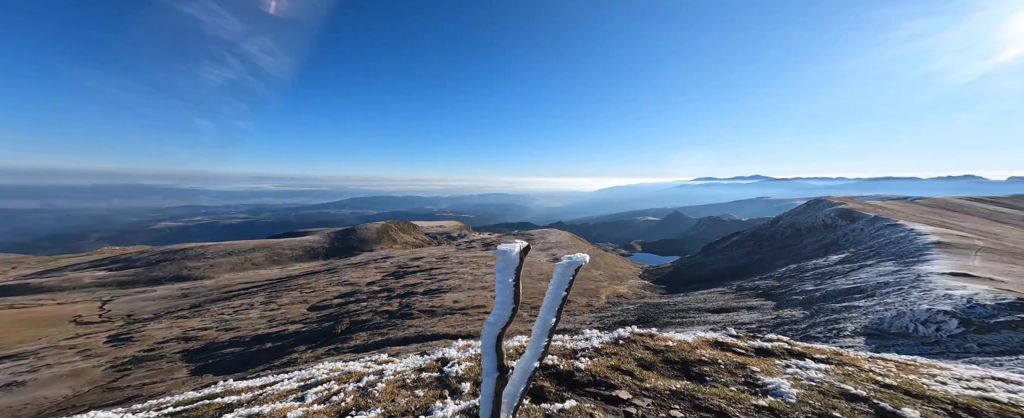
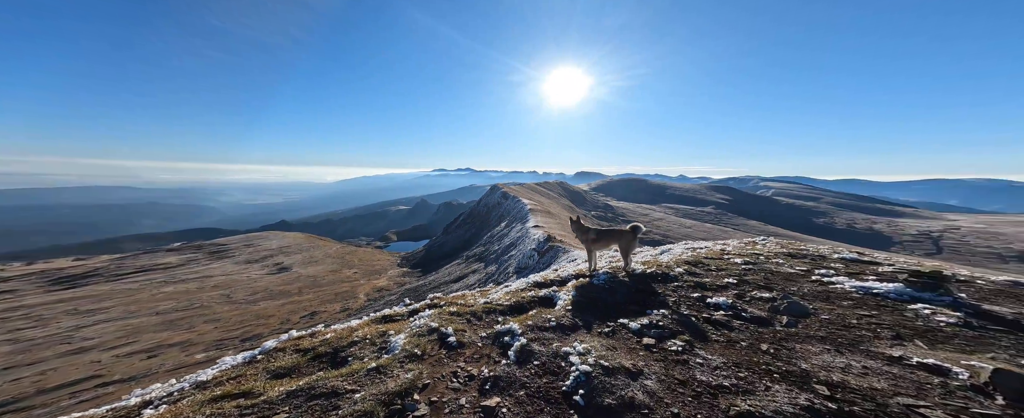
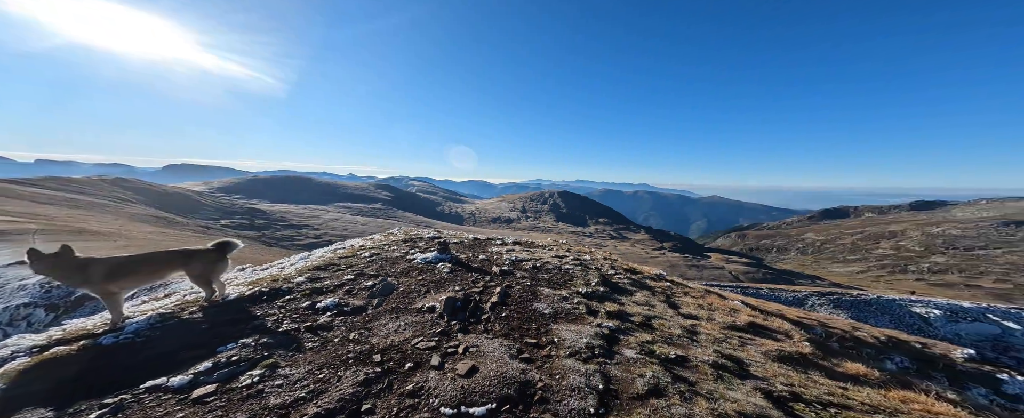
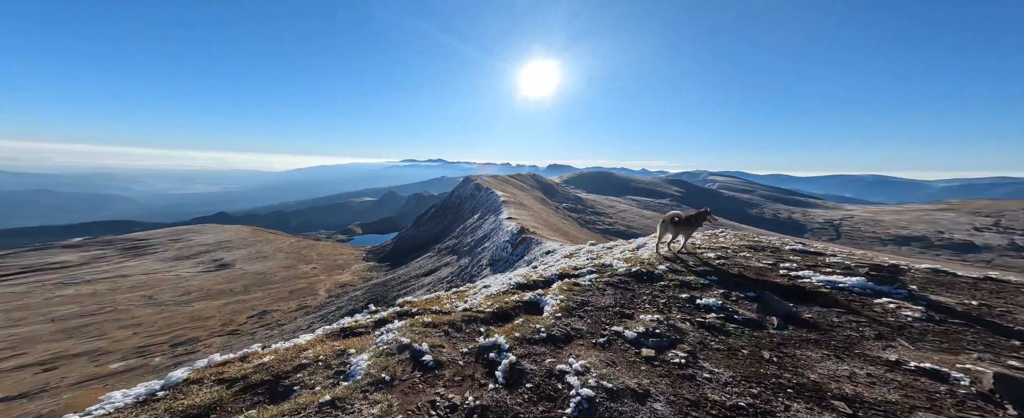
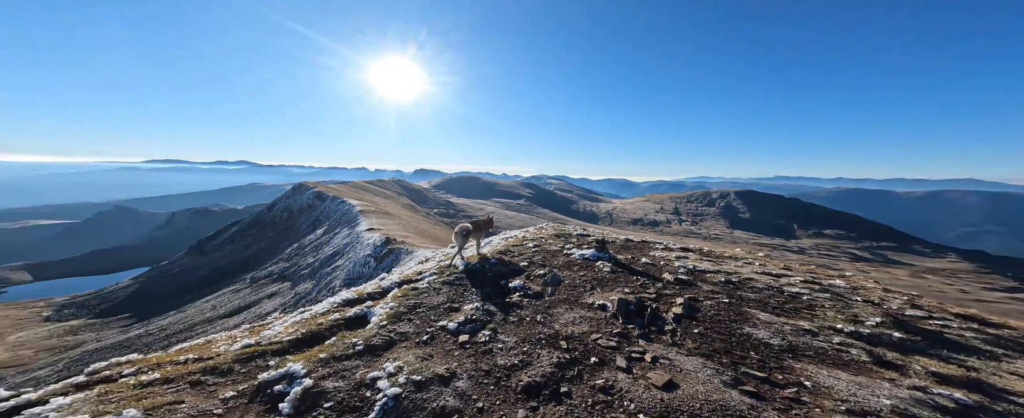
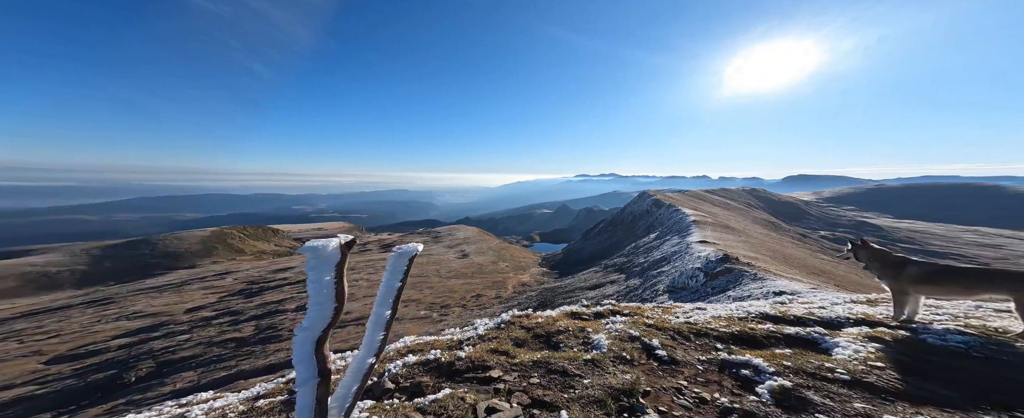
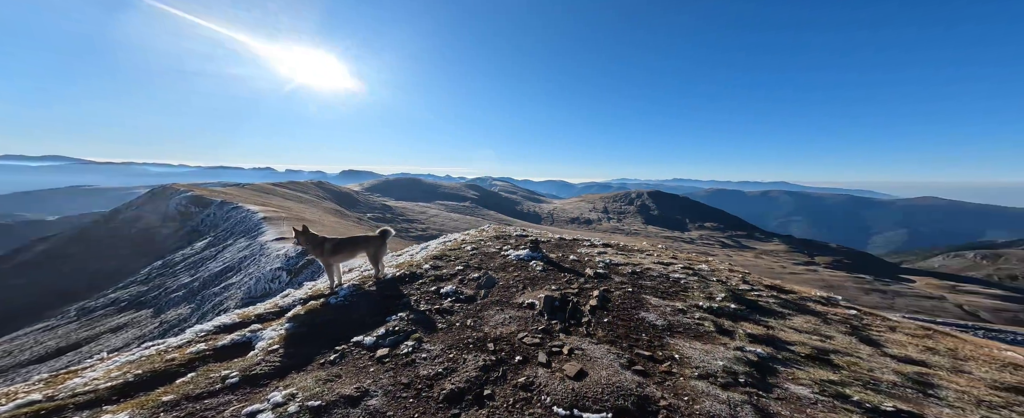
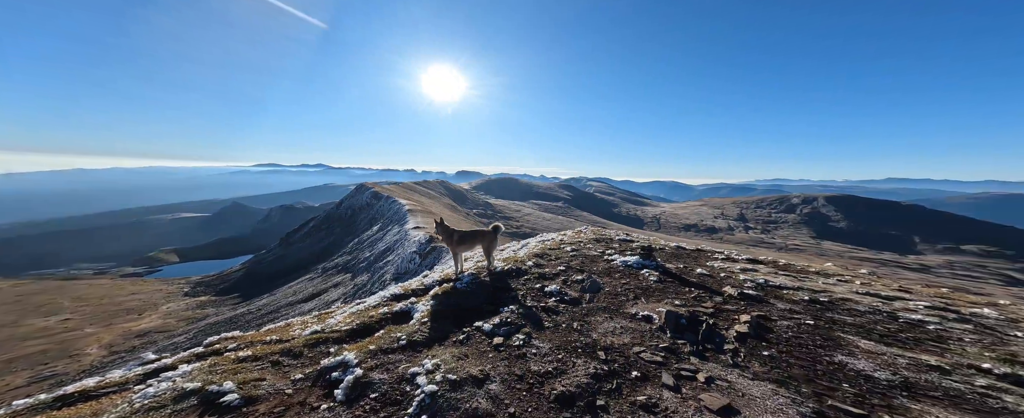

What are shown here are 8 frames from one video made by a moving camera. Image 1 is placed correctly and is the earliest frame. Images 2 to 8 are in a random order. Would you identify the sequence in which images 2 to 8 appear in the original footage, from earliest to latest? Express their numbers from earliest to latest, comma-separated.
6, 2, 8, 7, 3, 5, 4
